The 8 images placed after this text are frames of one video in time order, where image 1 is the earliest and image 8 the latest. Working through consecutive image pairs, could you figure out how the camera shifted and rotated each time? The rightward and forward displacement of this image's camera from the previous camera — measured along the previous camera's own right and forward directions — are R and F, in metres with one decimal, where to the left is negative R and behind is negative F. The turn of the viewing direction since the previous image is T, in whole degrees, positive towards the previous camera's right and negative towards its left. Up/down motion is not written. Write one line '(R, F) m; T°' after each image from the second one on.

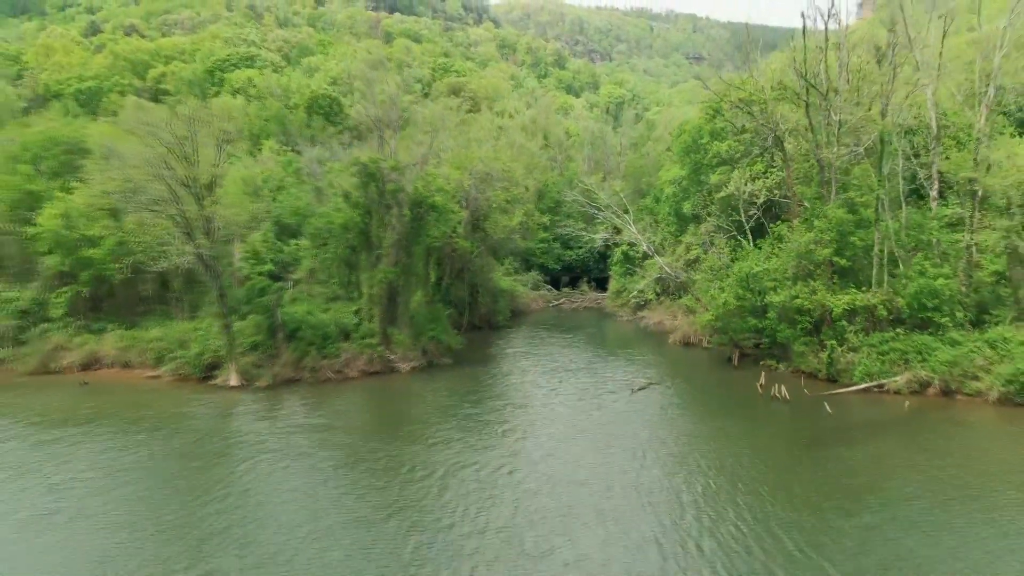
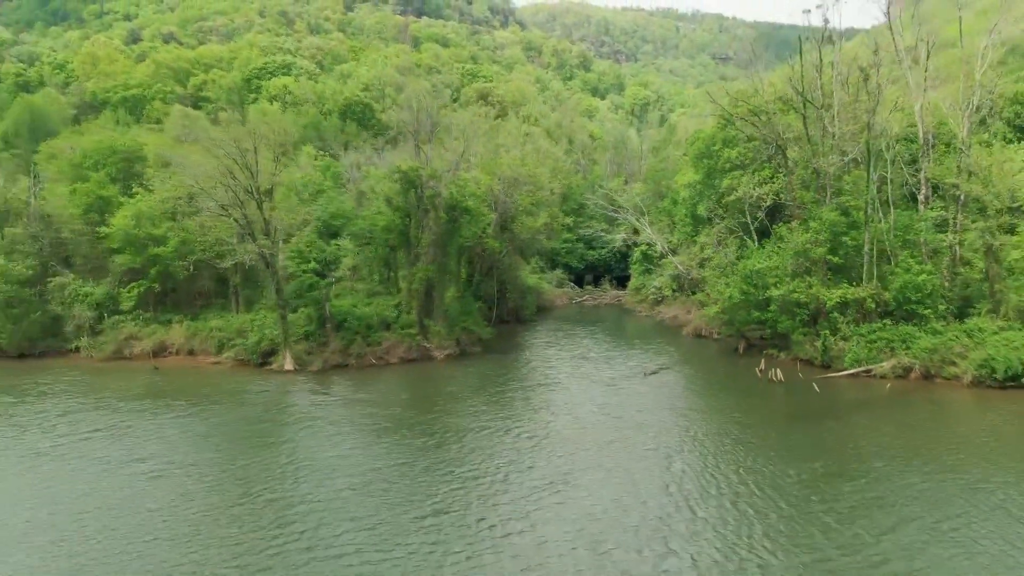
(+0.1, -3.7) m; -2°
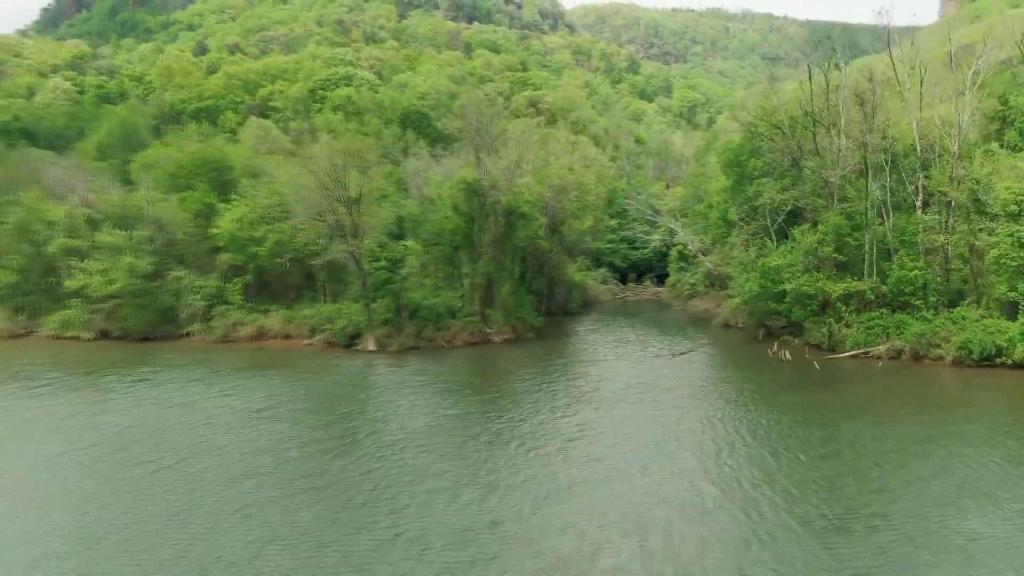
(0.0, -6.2) m; -3°
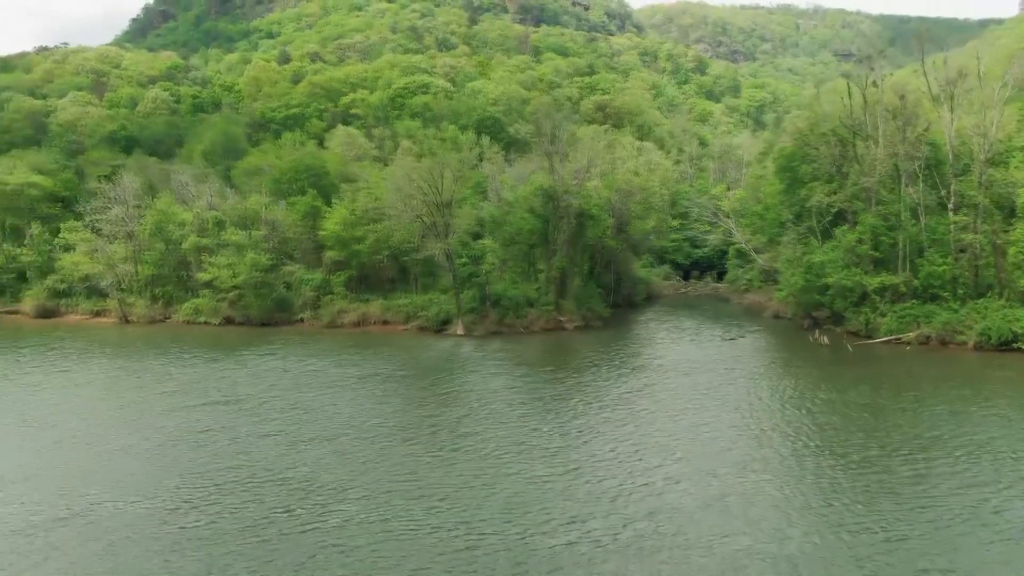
(-0.3, -6.1) m; -4°
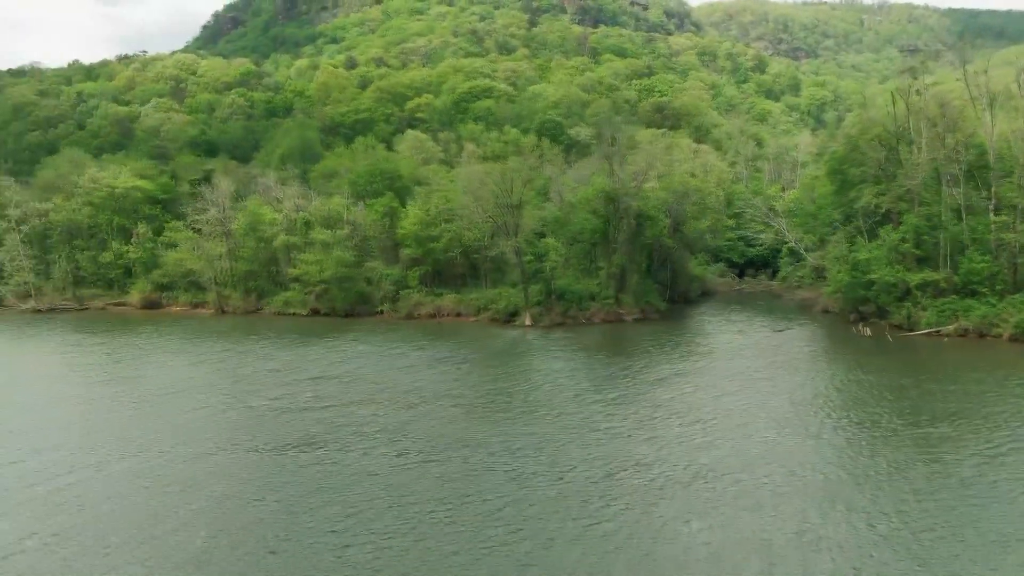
(-0.4, -4.3) m; -4°
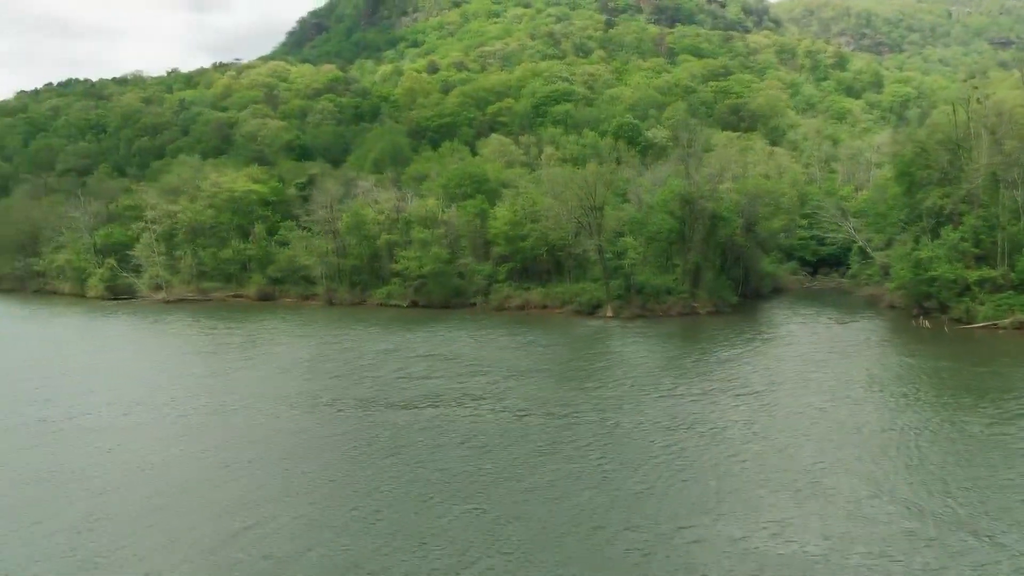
(-0.6, -5.4) m; -5°
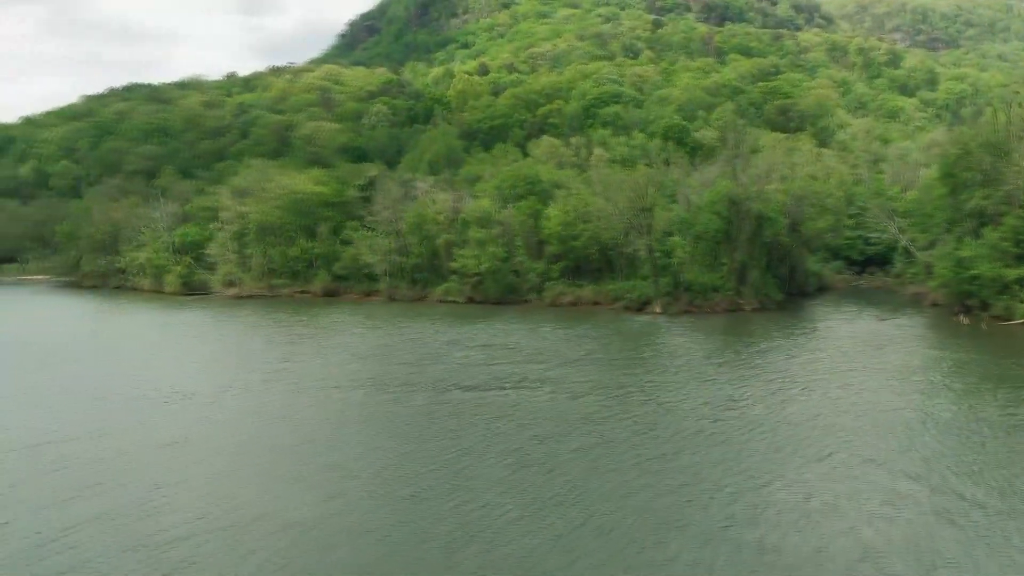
(-0.5, -3.3) m; -3°
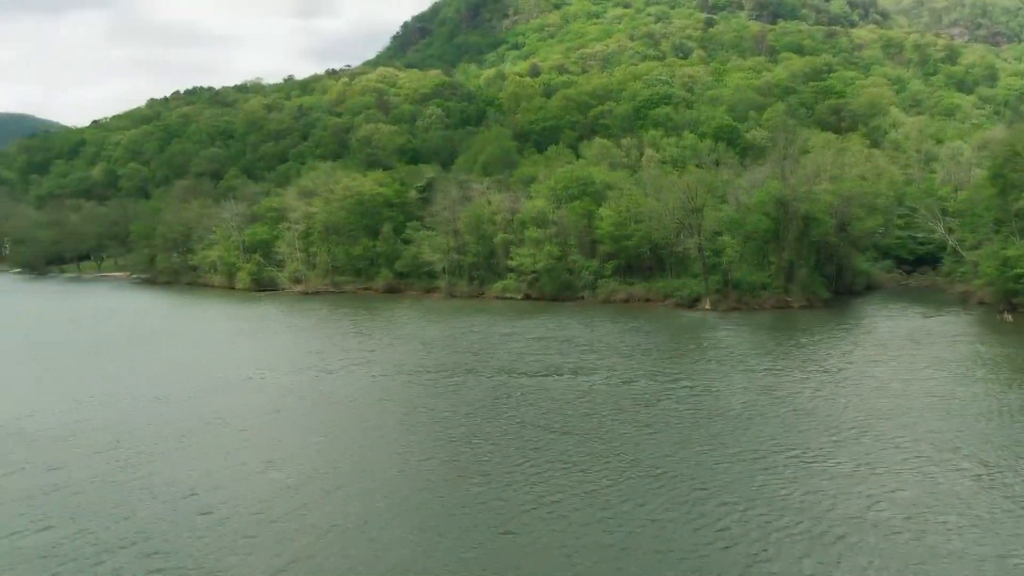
(-0.5, -3.2) m; -3°
